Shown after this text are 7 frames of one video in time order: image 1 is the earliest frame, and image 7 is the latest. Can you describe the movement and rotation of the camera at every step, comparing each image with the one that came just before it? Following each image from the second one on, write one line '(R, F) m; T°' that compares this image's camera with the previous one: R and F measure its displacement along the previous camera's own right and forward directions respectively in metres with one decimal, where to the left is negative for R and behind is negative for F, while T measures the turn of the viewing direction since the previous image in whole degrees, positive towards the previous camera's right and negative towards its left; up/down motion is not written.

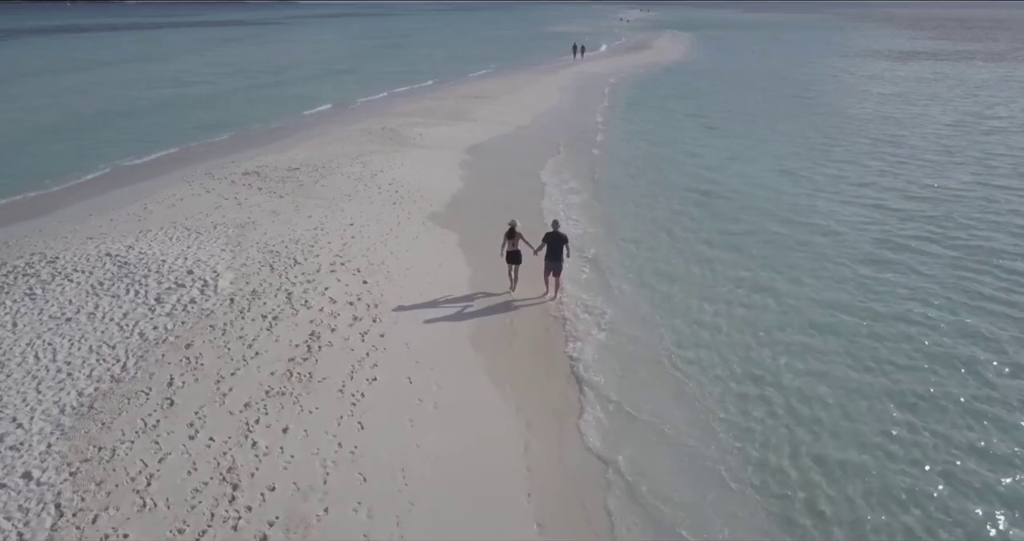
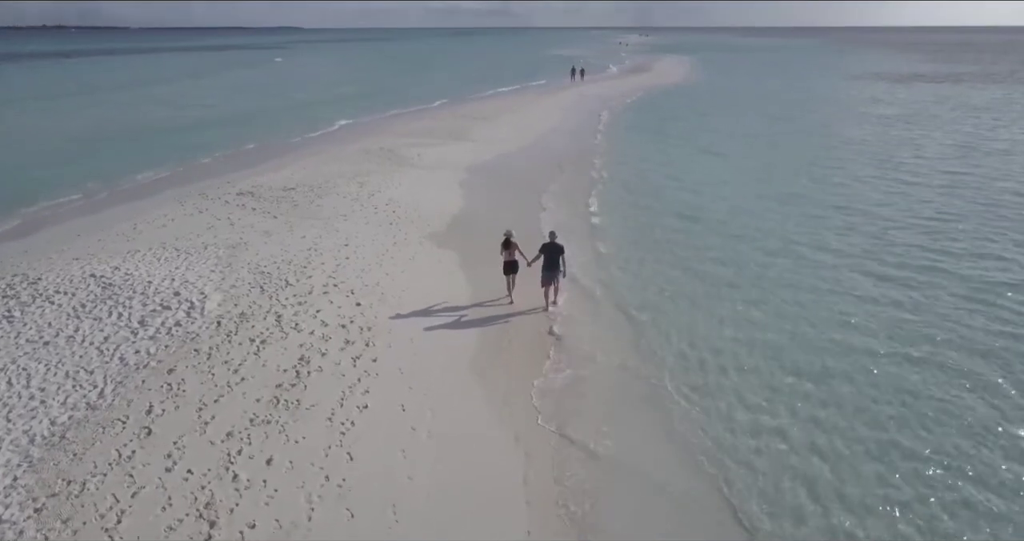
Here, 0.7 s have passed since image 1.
(0.0, +0.4) m; 0°
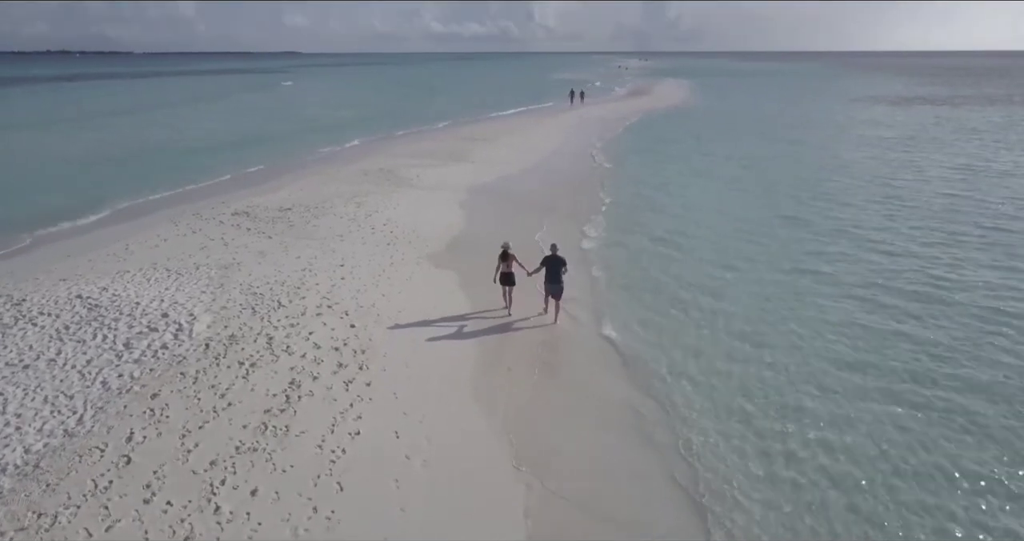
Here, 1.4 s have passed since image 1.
(0.0, +0.3) m; 0°
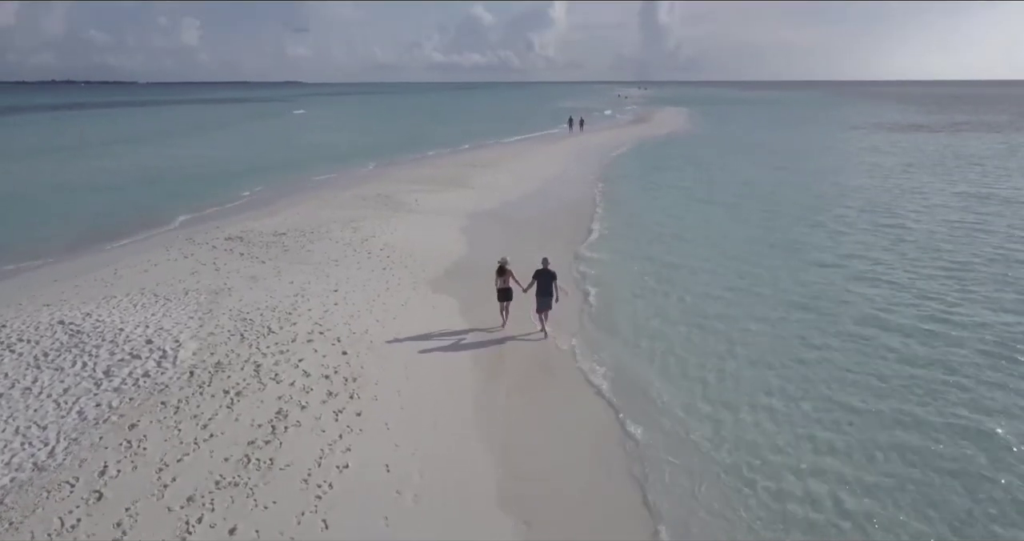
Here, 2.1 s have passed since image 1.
(0.0, +0.4) m; 0°
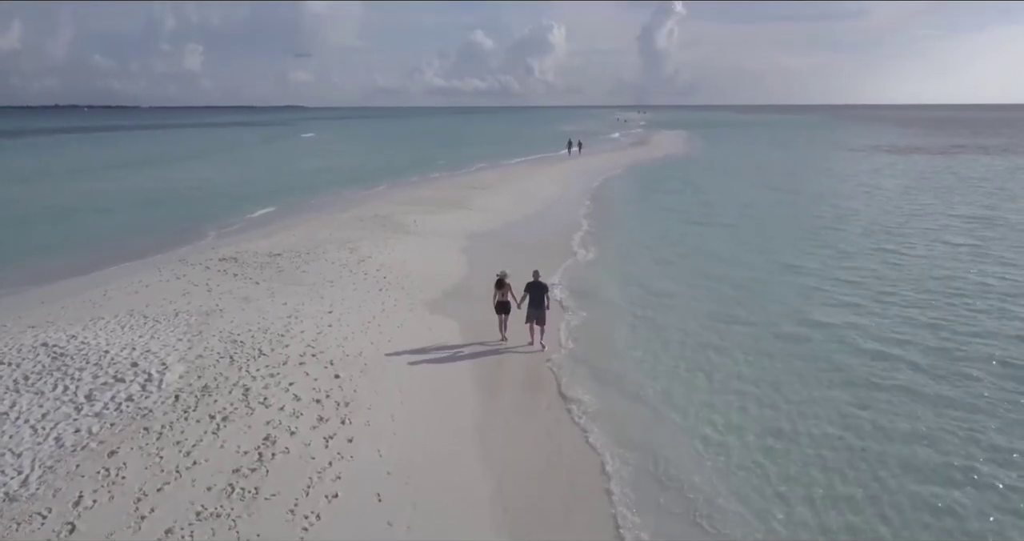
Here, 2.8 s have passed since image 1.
(0.0, +0.3) m; 0°
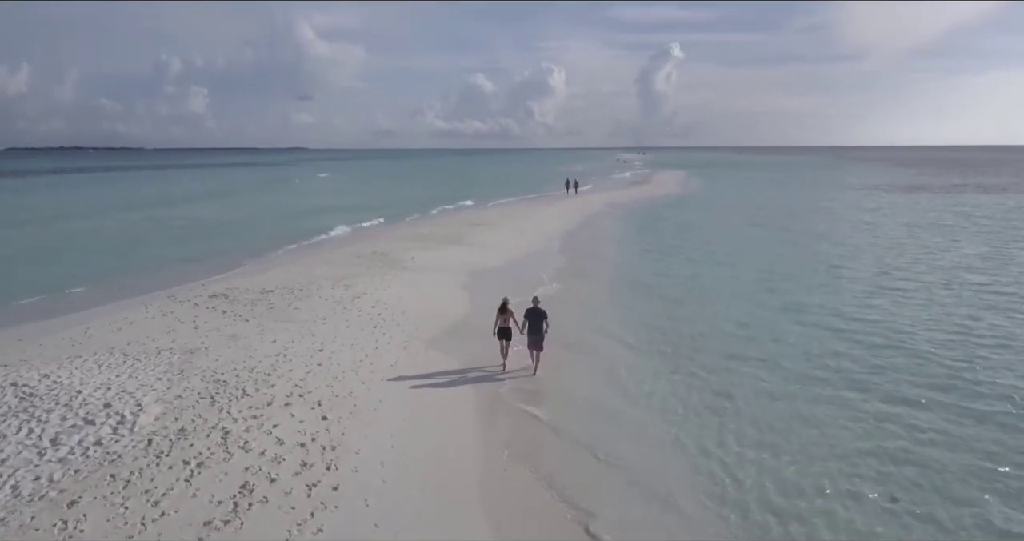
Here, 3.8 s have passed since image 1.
(0.0, +0.6) m; 0°
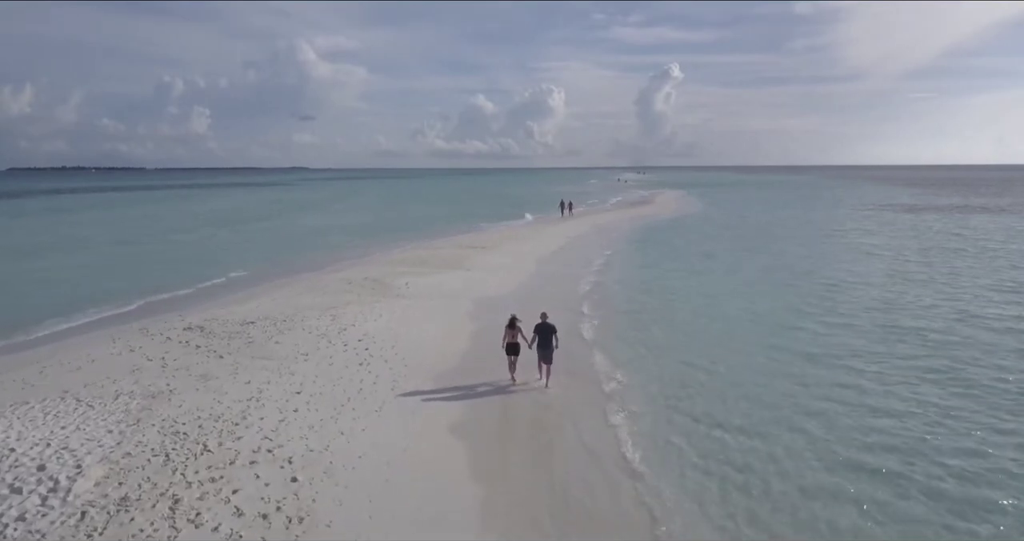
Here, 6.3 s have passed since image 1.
(0.0, +1.2) m; 0°
